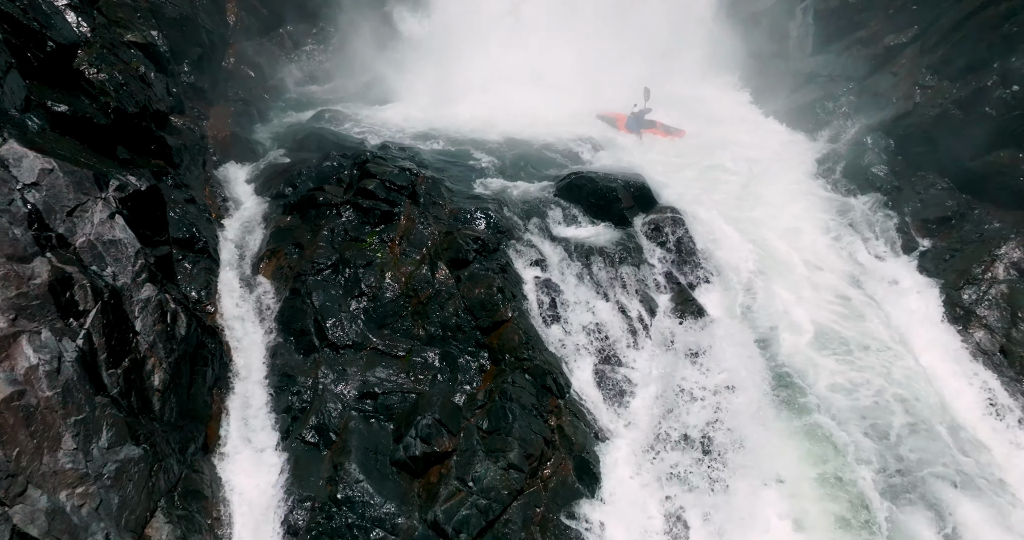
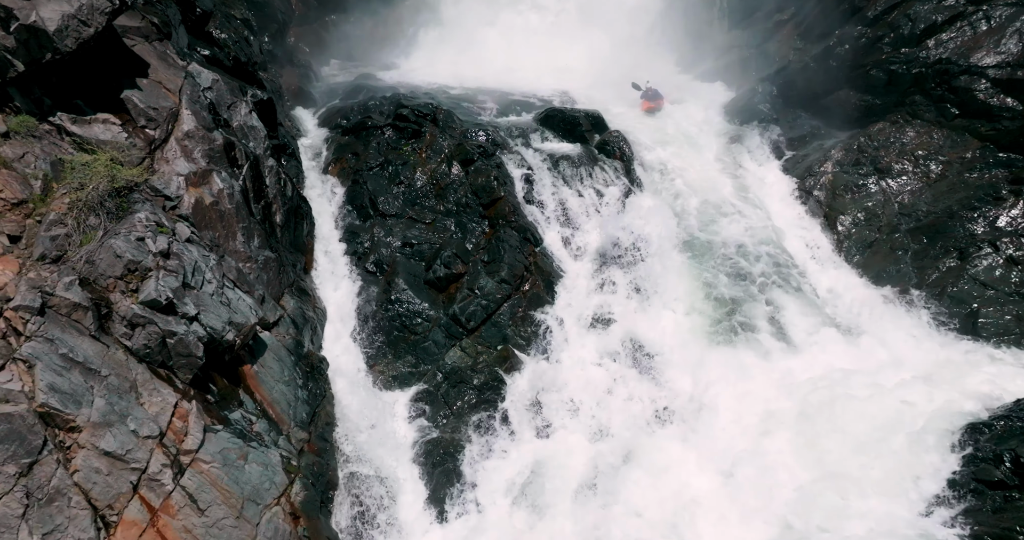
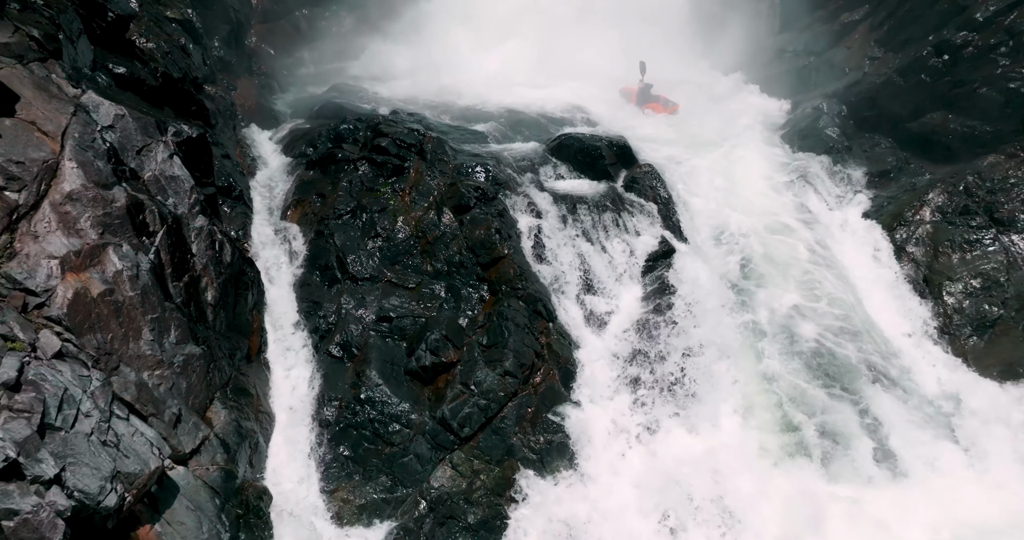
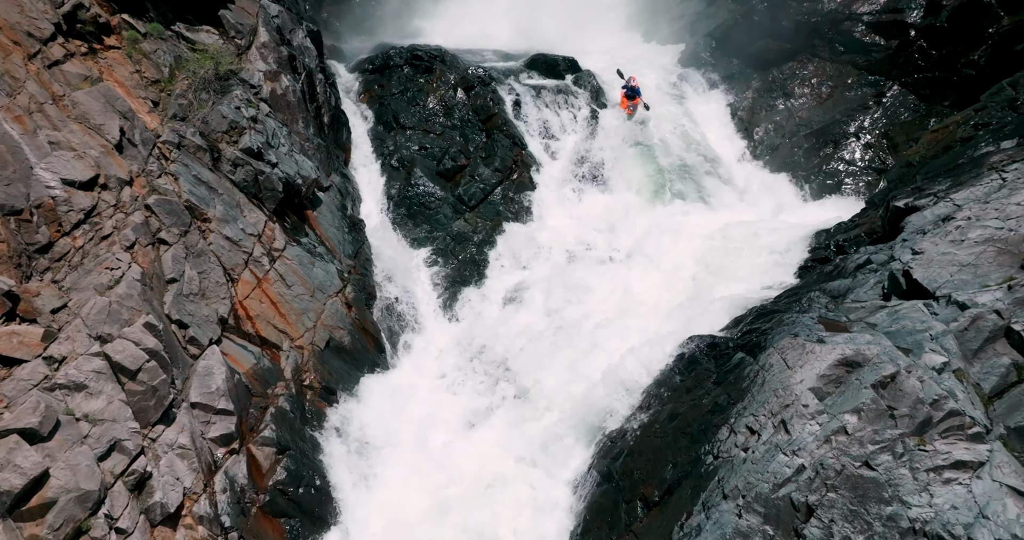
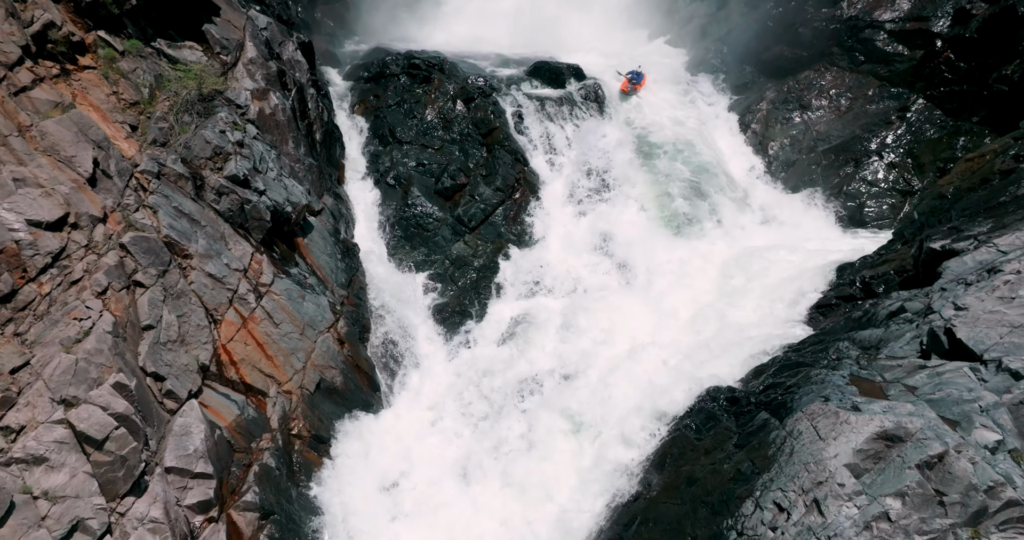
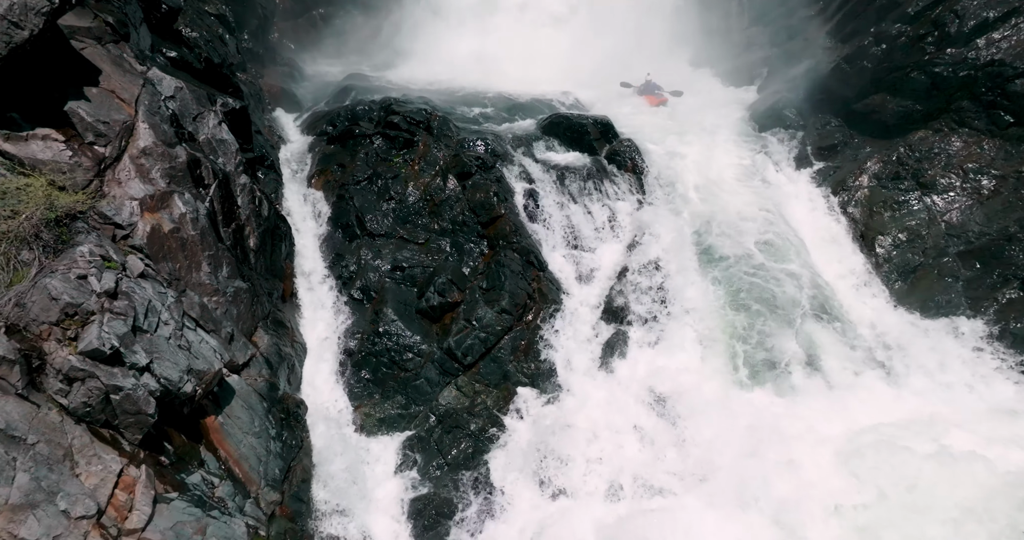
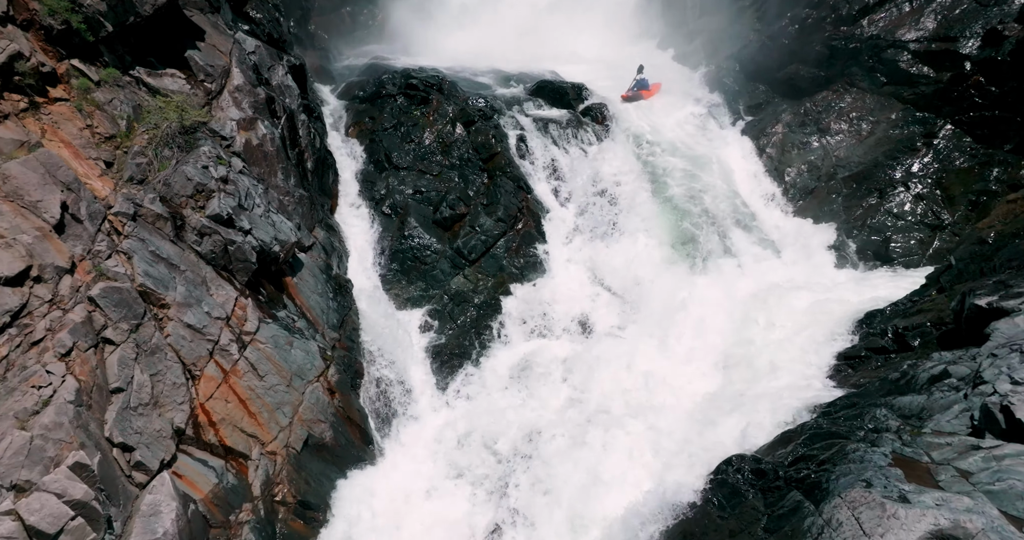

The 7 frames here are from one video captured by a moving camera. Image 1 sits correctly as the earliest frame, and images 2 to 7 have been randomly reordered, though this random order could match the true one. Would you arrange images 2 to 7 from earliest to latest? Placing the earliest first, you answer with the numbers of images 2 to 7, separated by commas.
3, 6, 2, 7, 5, 4
